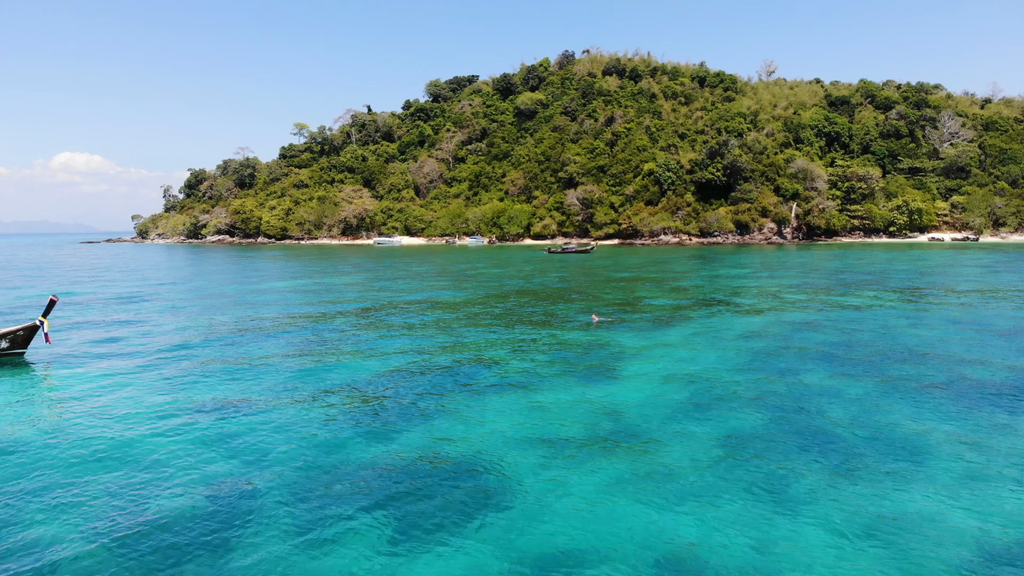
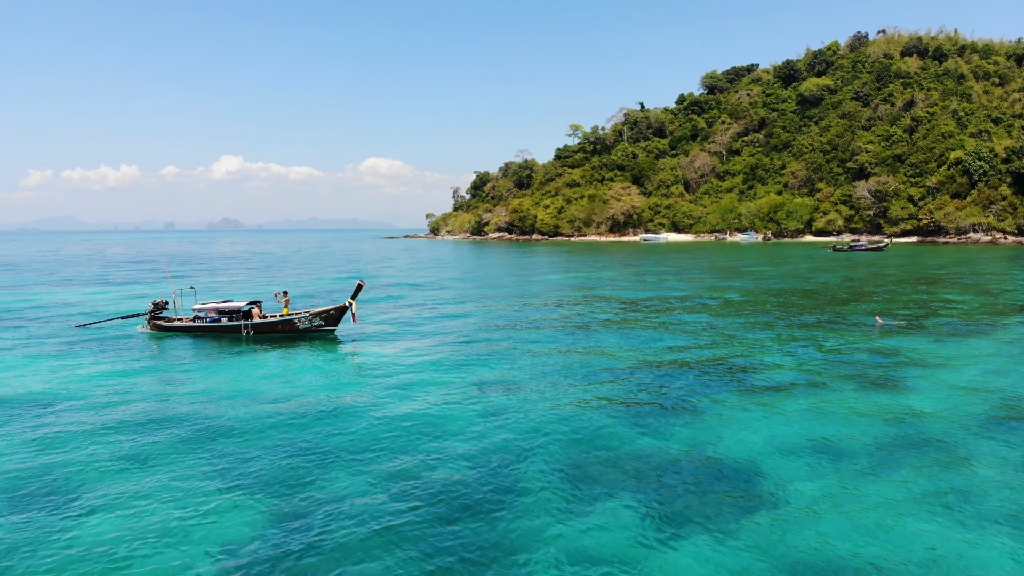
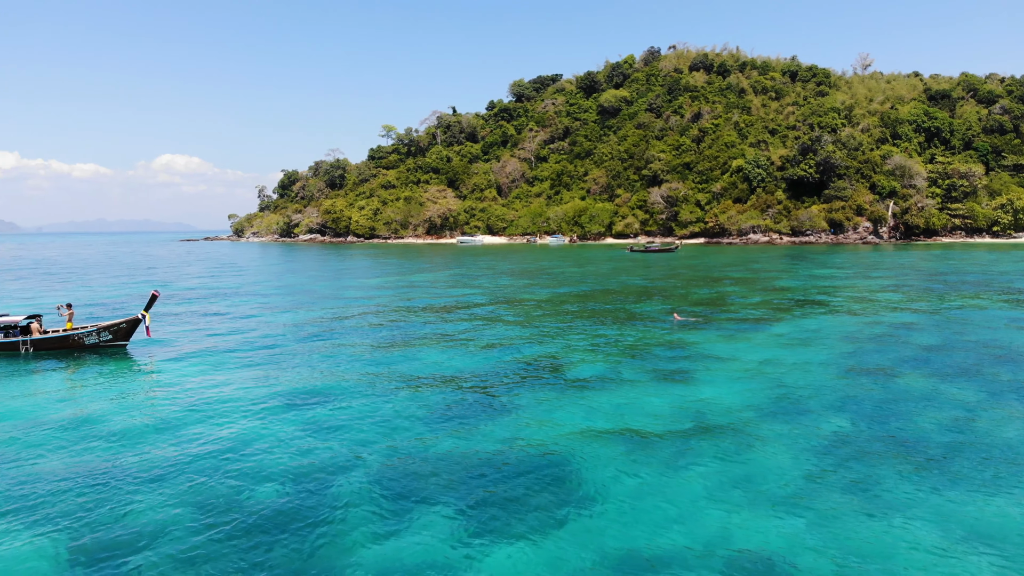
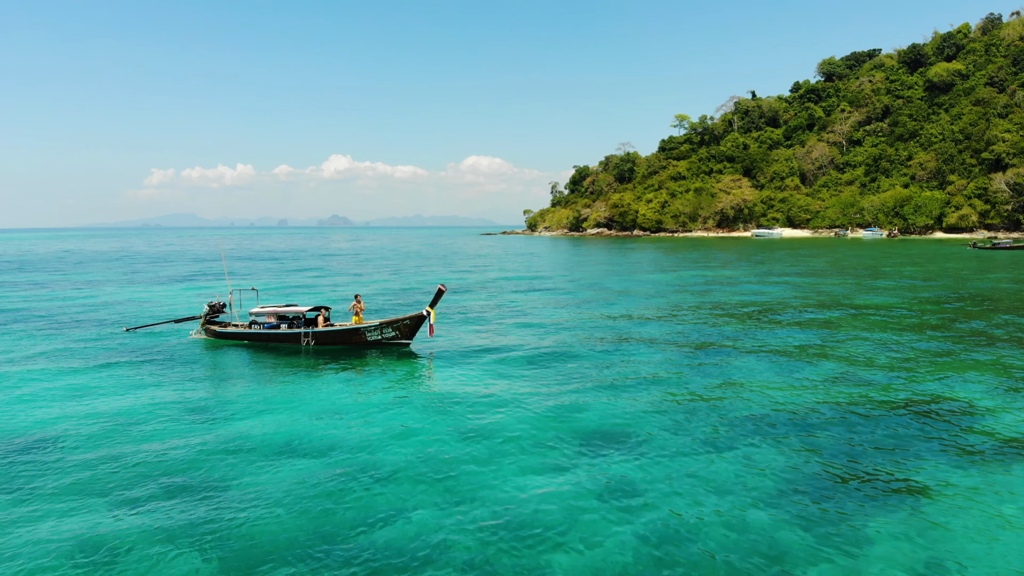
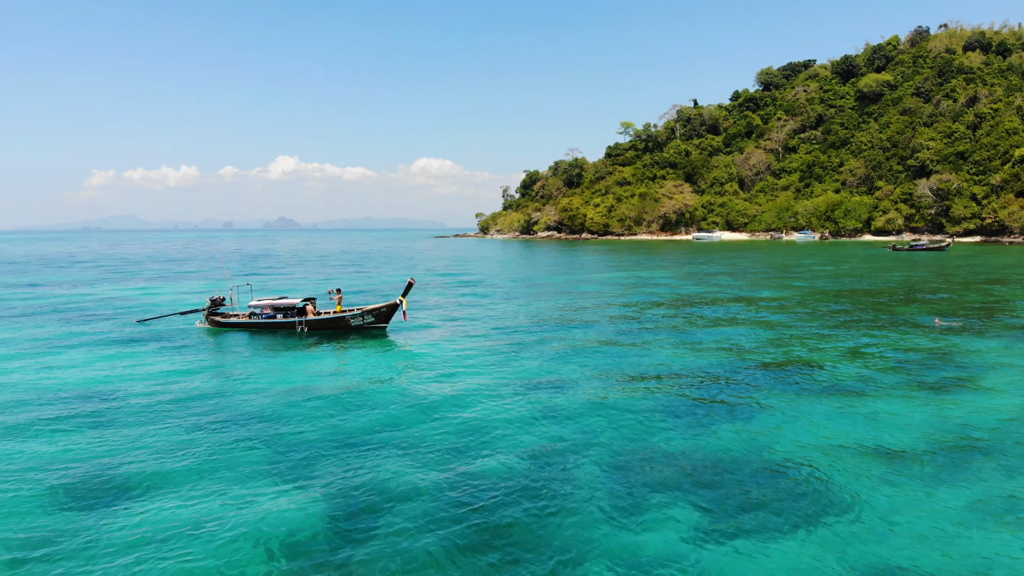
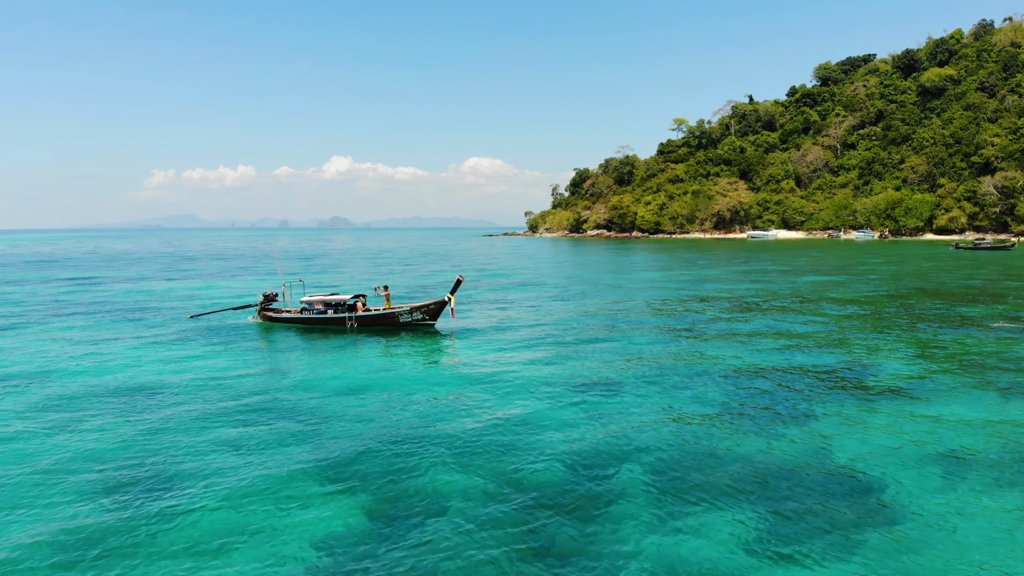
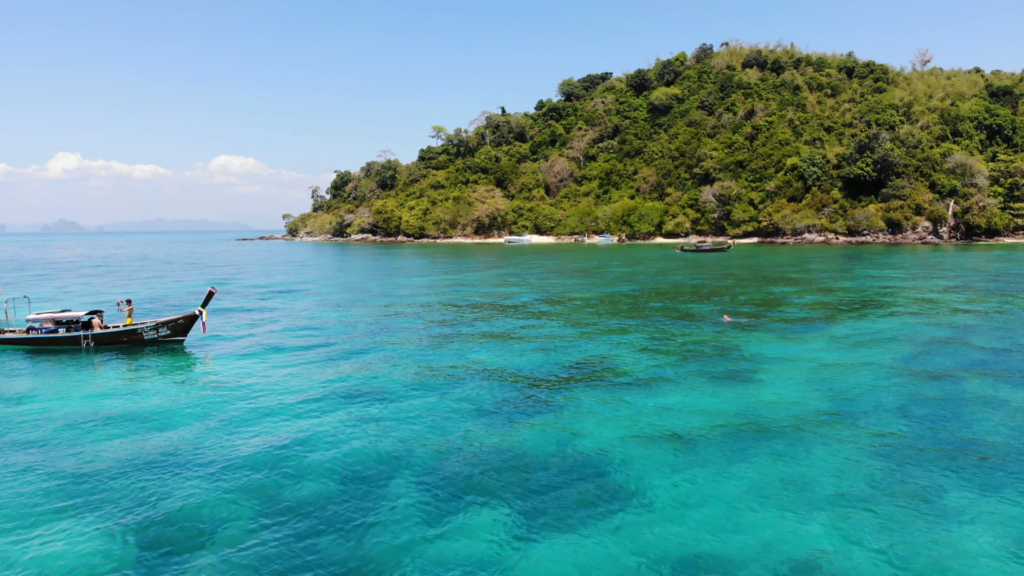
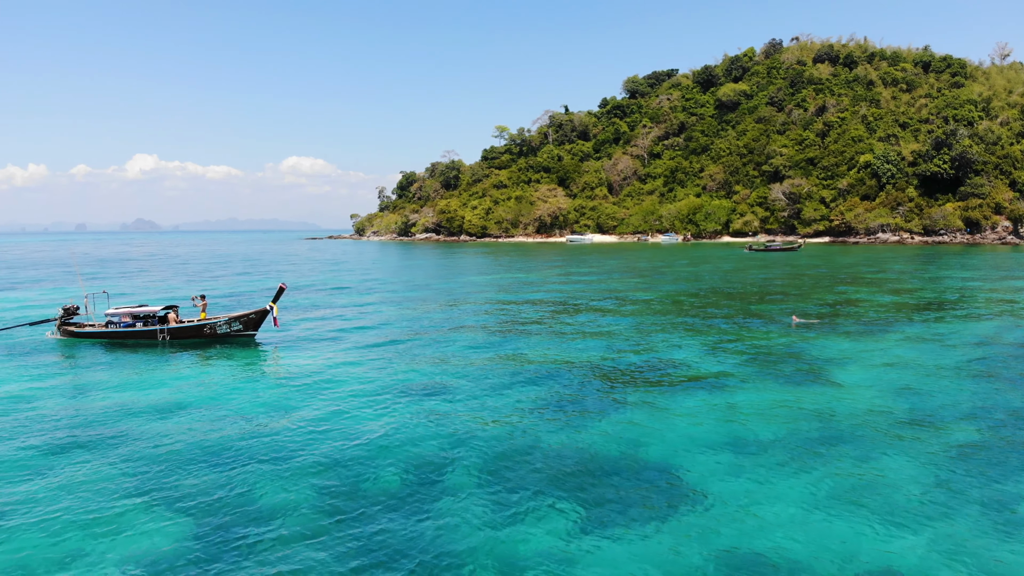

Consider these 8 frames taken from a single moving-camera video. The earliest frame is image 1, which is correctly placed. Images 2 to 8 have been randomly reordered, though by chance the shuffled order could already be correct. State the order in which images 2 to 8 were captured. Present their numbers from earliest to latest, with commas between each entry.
3, 7, 8, 2, 5, 6, 4
